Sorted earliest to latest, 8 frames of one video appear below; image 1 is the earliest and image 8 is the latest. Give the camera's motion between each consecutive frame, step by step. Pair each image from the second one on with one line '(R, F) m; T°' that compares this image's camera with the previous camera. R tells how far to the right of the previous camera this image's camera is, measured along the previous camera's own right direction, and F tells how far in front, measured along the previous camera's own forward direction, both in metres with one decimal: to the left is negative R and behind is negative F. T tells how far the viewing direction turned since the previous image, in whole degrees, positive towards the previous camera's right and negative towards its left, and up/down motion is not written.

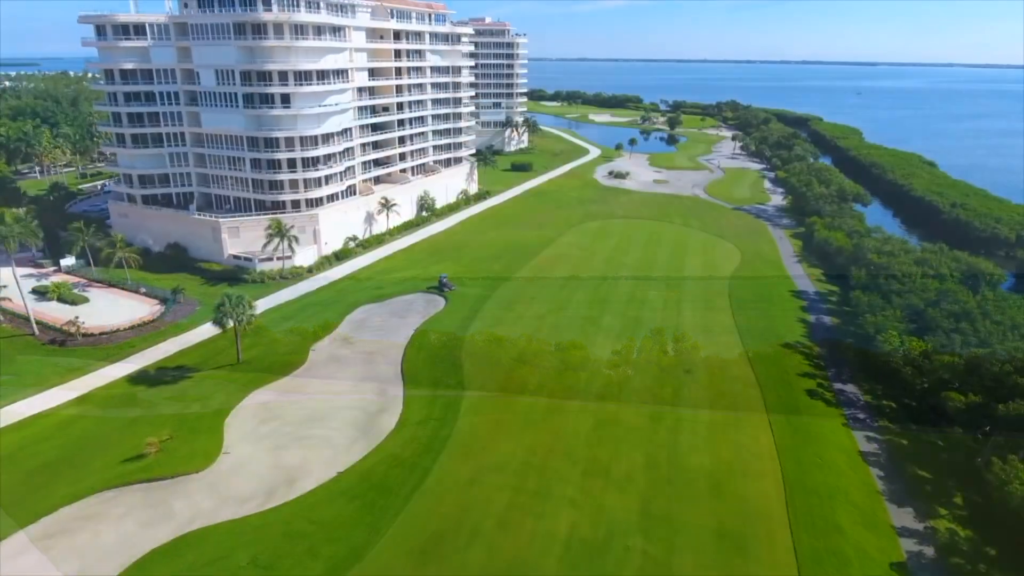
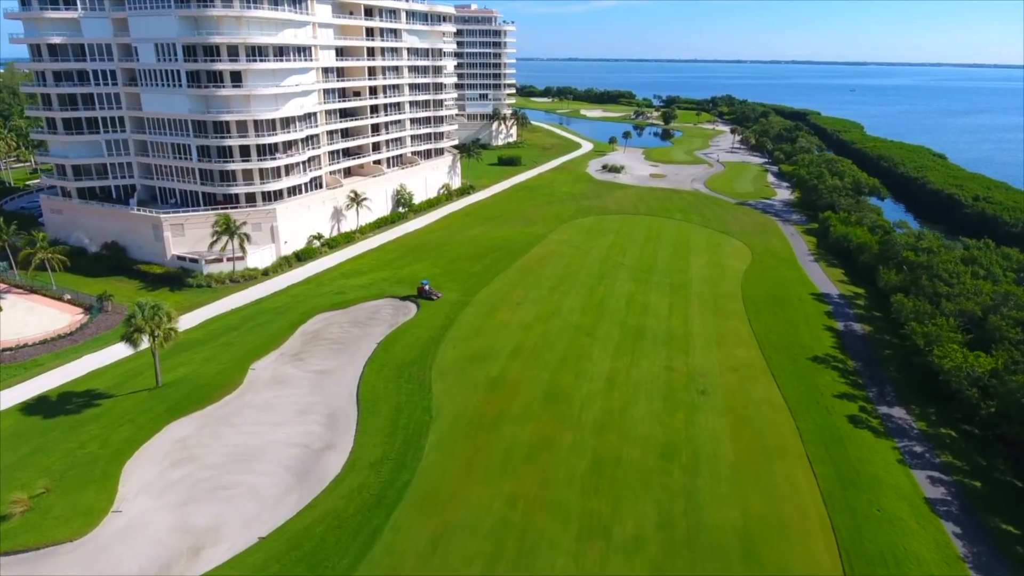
(+0.8, +7.8) m; +1°
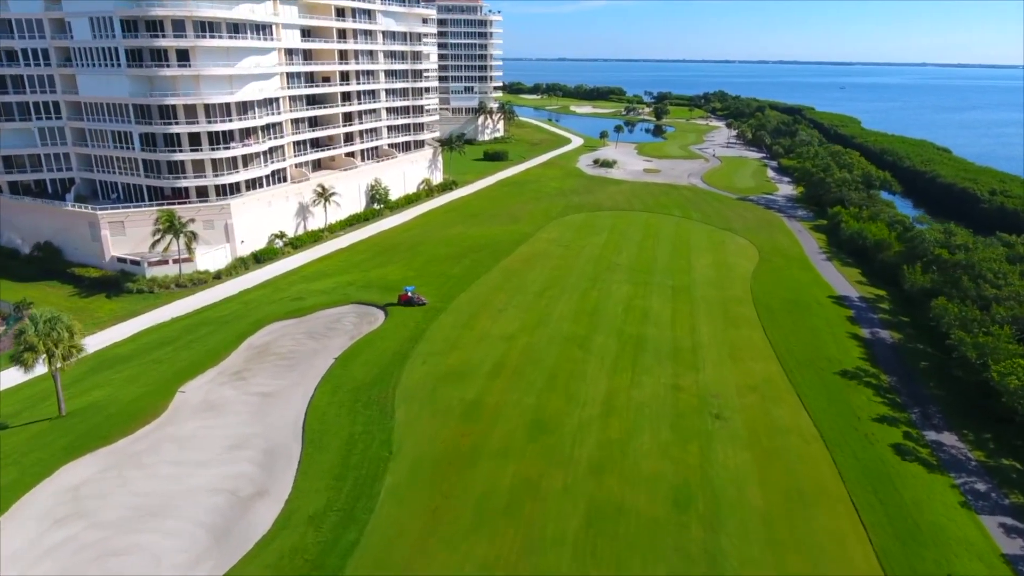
(+0.7, +6.2) m; +1°
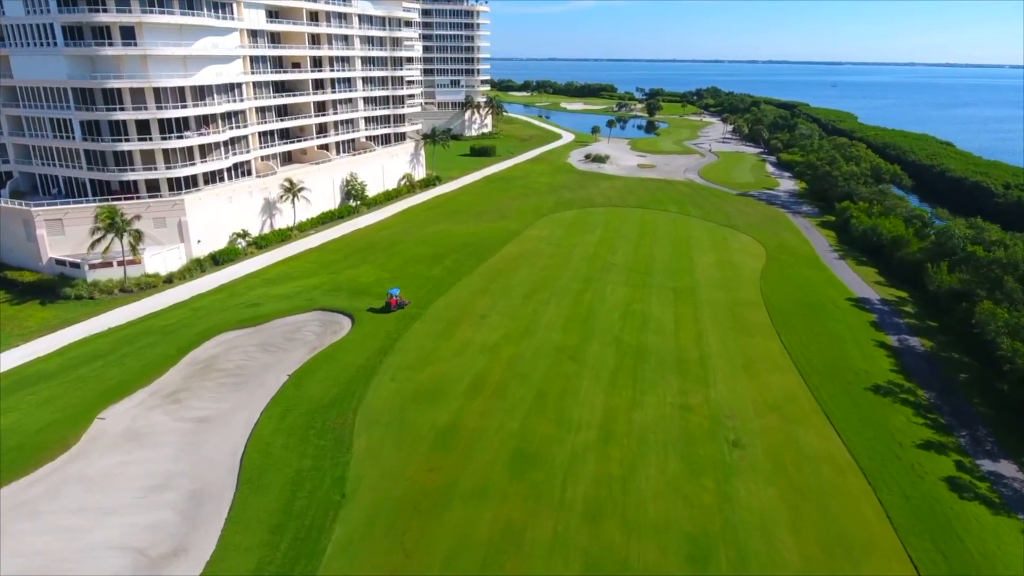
(+0.5, +5.0) m; +1°
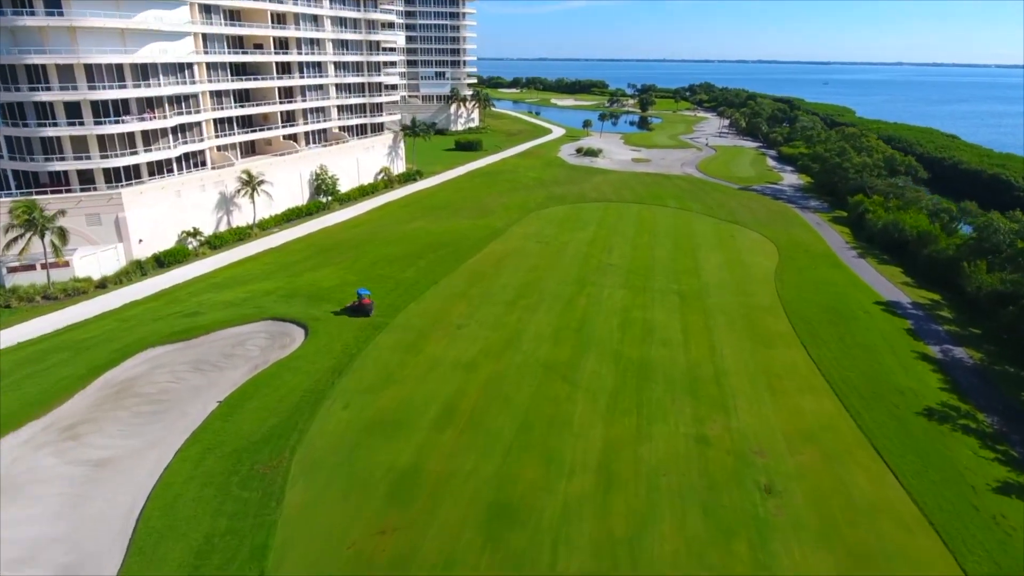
(+0.6, +5.6) m; +1°
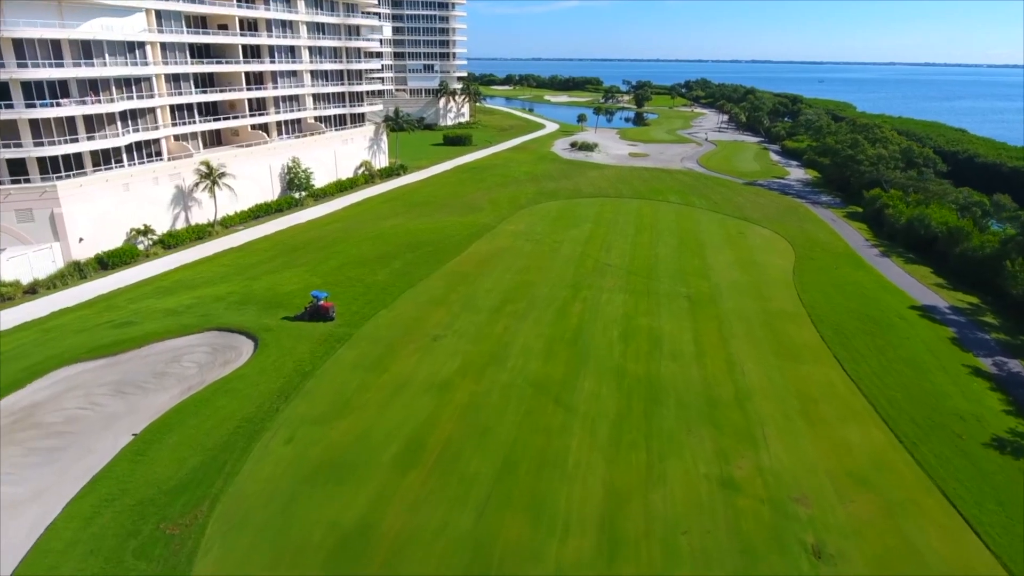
(+0.5, +4.7) m; +1°
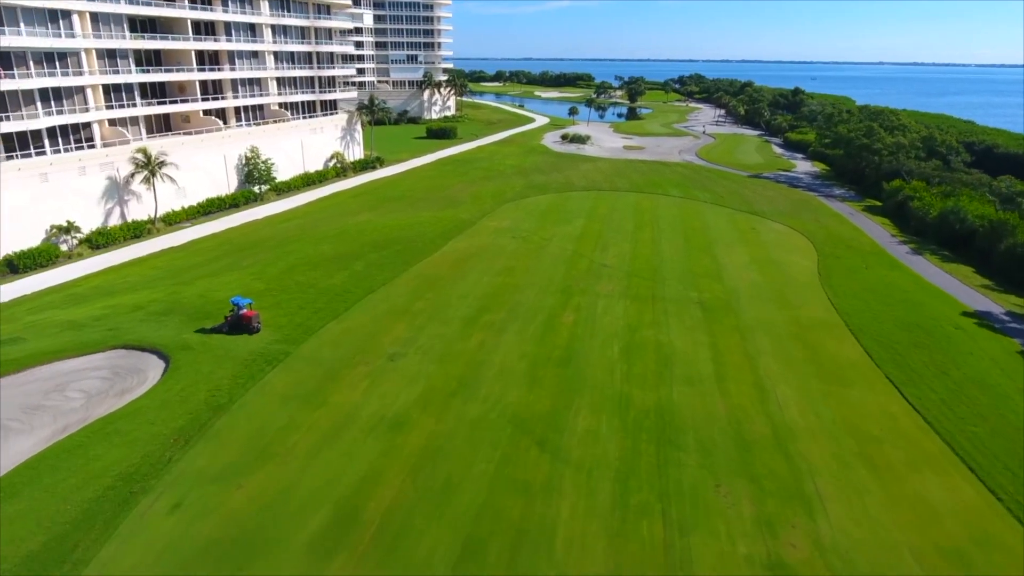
(+0.6, +5.6) m; +1°
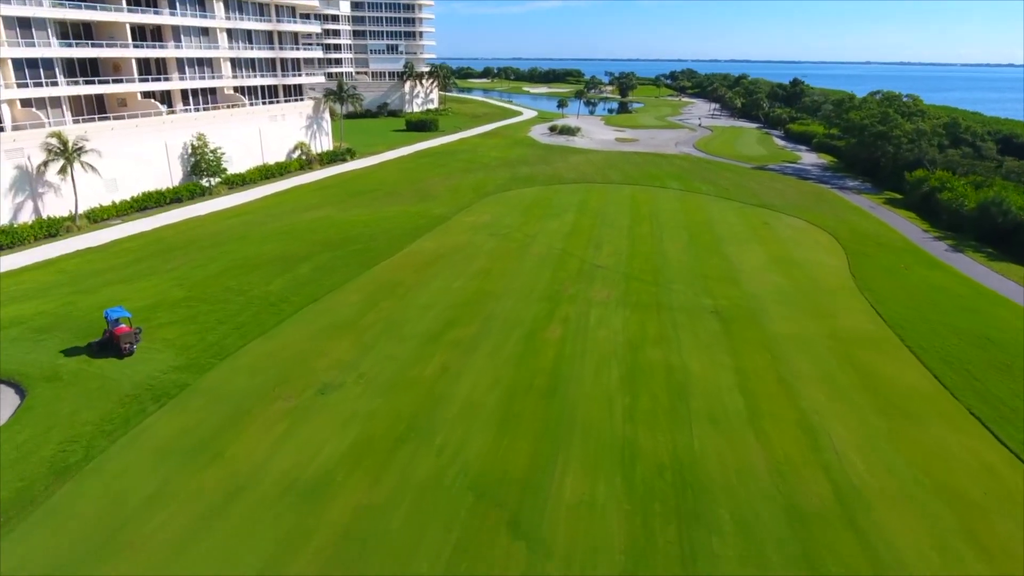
(+0.7, +5.4) m; +1°
